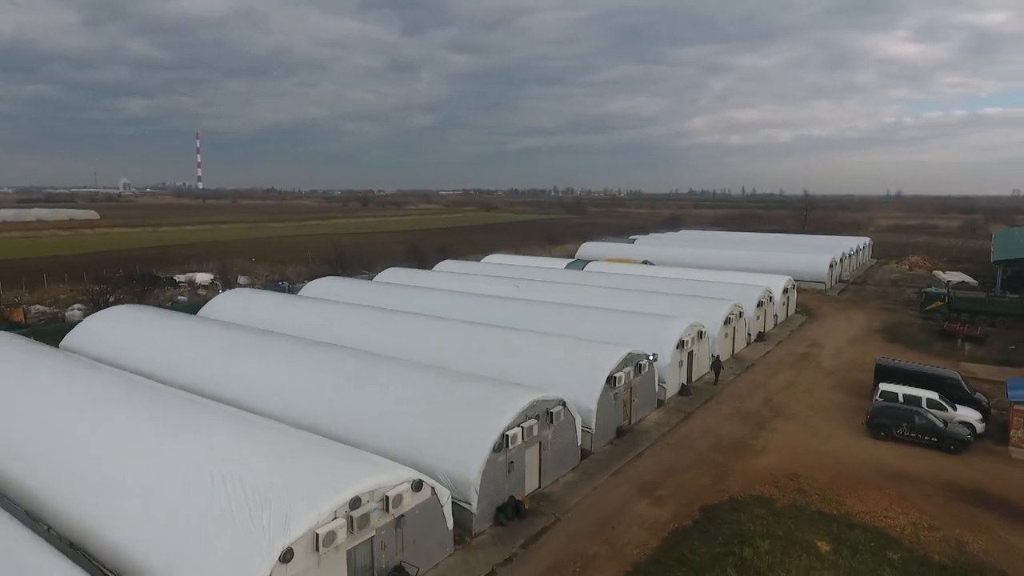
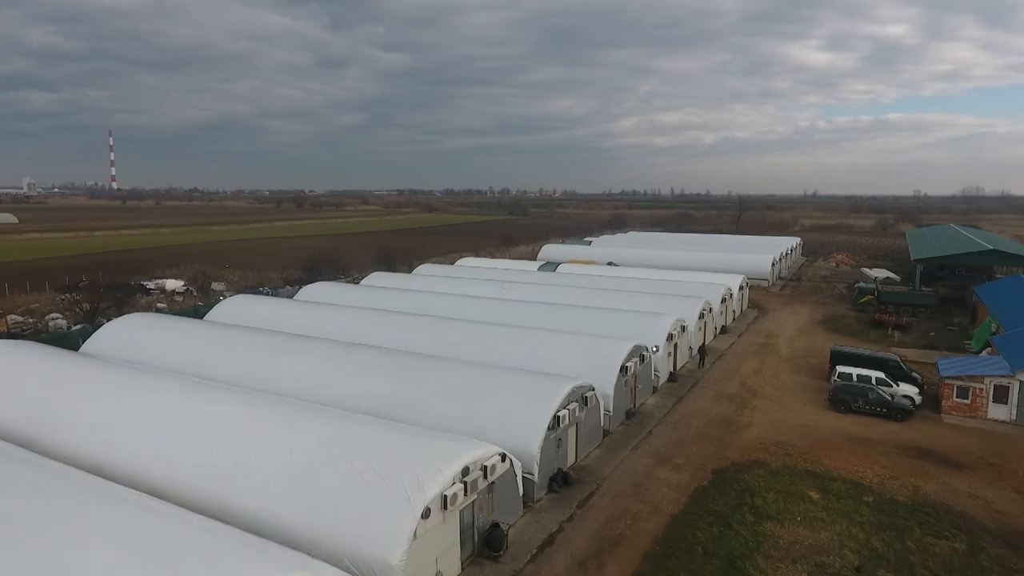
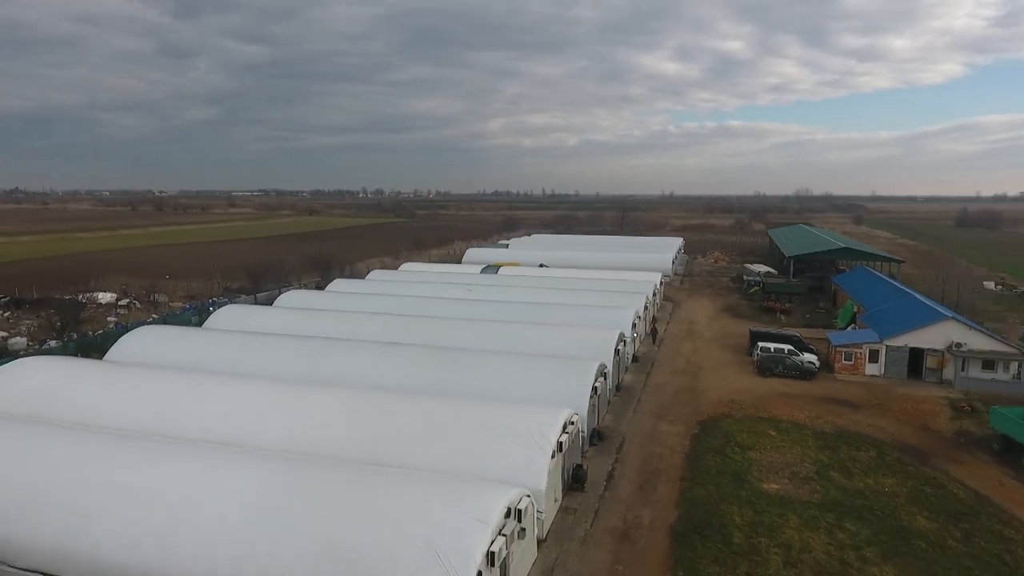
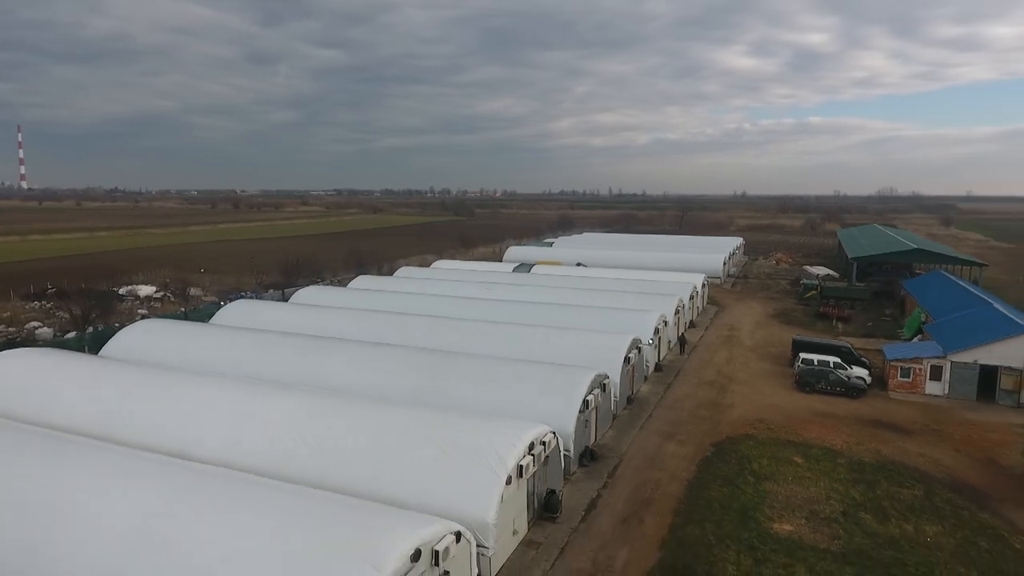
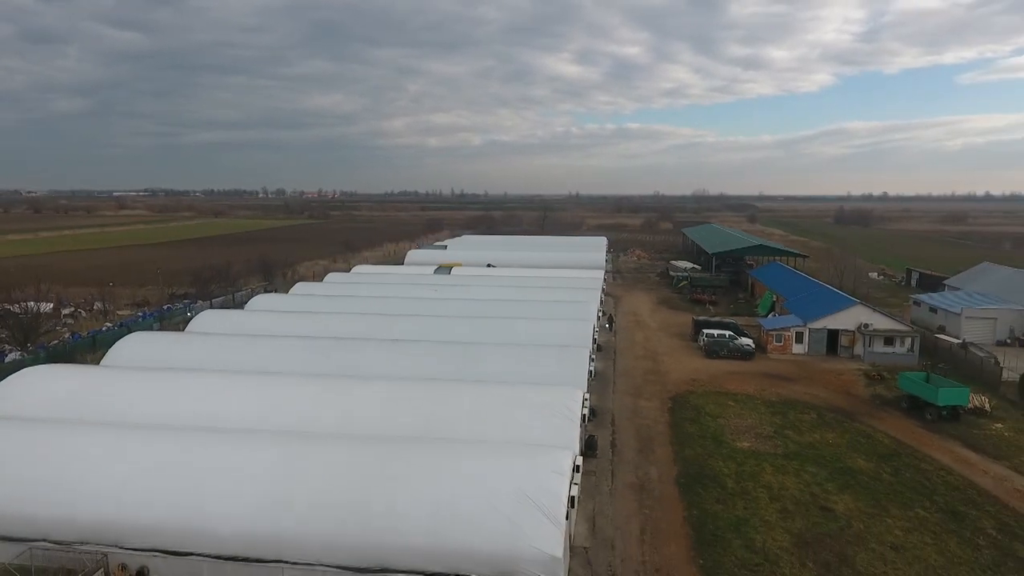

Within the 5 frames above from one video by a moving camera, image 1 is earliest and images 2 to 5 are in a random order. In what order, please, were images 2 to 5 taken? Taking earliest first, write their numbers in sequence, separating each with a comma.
2, 4, 3, 5
